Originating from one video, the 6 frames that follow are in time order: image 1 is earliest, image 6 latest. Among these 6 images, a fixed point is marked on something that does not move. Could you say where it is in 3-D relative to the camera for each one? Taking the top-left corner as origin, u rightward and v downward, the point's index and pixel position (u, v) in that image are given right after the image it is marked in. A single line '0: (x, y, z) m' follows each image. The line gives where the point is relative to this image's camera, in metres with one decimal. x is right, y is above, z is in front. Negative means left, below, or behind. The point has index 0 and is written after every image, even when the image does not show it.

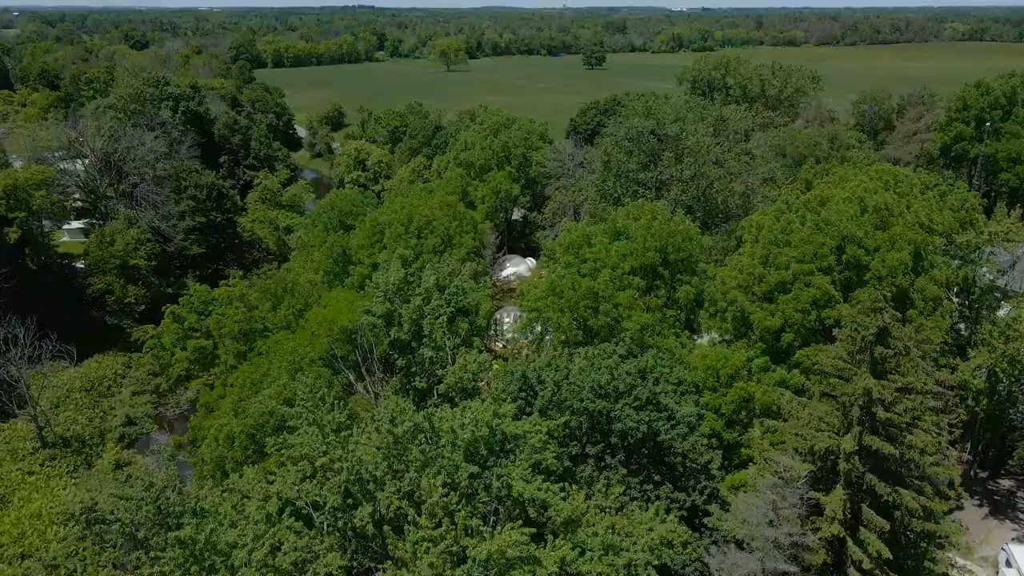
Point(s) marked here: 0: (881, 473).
0: (+9.5, -4.8, +19.3) m
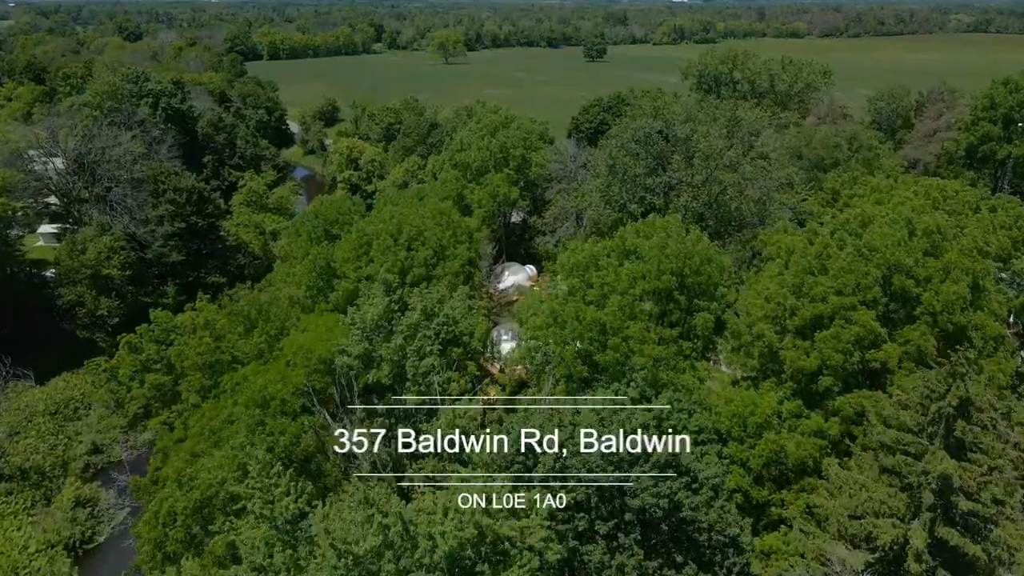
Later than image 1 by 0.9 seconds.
0: (+9.4, -6.0, +15.9) m
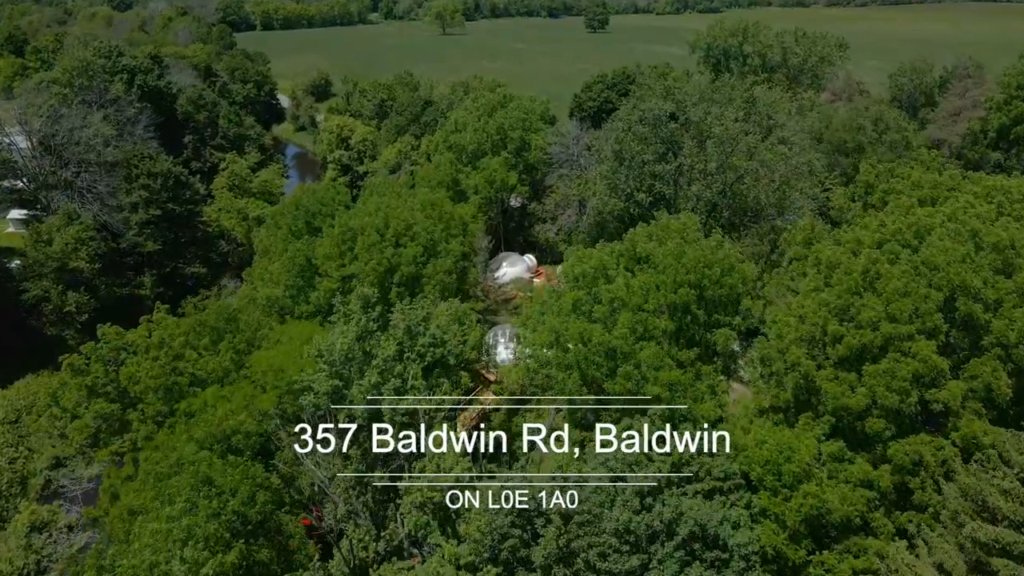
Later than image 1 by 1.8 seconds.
0: (+9.3, -6.9, +12.6) m
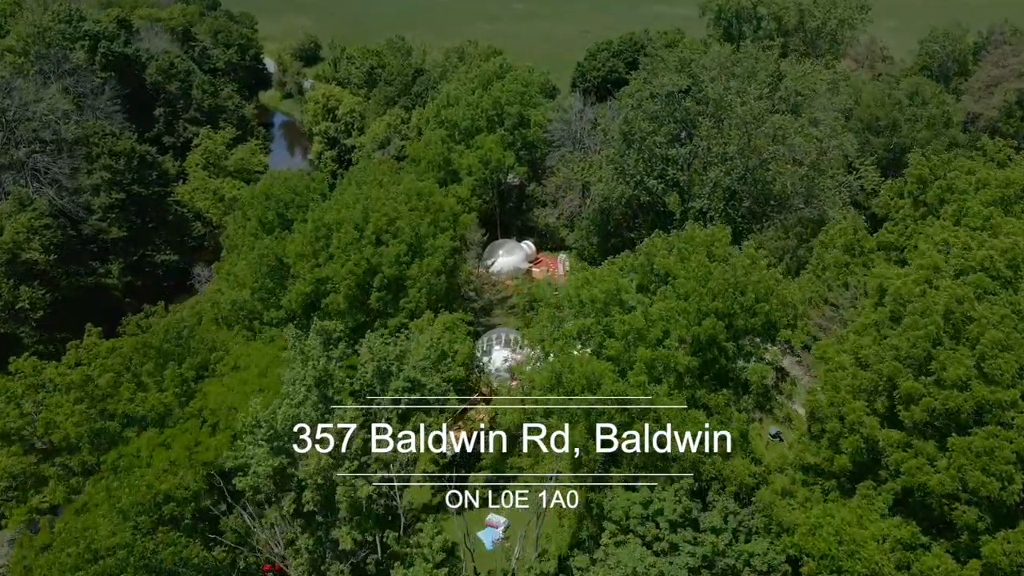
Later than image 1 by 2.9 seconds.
0: (+9.1, -8.3, +8.8) m
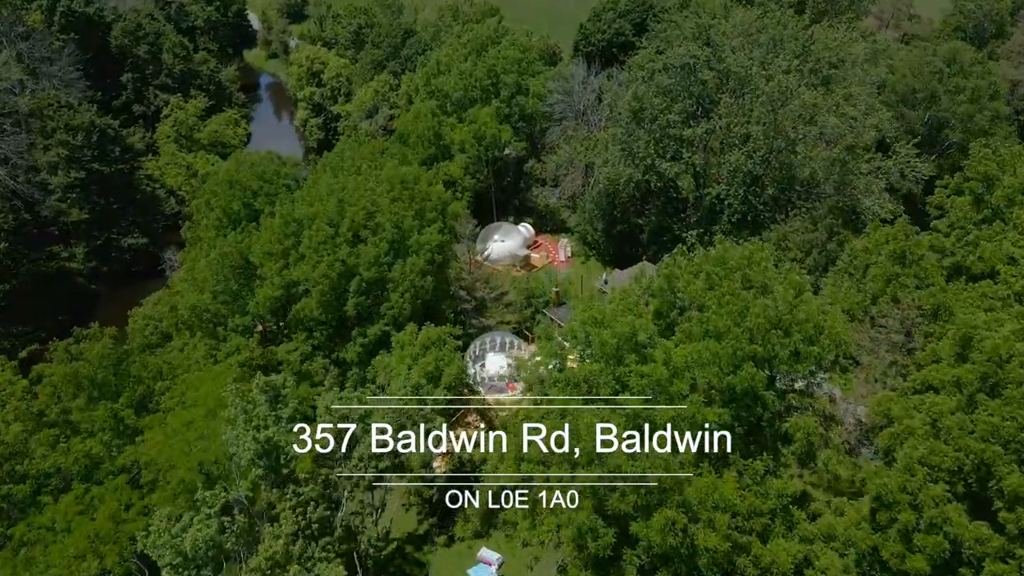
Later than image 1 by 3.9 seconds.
0: (+9.0, -9.8, +5.5) m
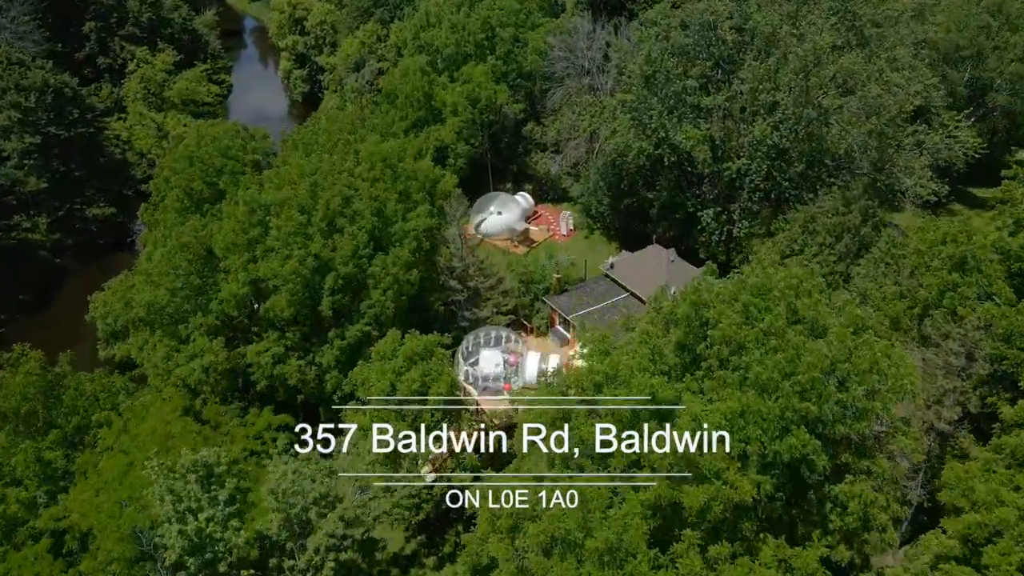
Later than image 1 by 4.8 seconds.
0: (+8.8, -11.5, +2.9) m
